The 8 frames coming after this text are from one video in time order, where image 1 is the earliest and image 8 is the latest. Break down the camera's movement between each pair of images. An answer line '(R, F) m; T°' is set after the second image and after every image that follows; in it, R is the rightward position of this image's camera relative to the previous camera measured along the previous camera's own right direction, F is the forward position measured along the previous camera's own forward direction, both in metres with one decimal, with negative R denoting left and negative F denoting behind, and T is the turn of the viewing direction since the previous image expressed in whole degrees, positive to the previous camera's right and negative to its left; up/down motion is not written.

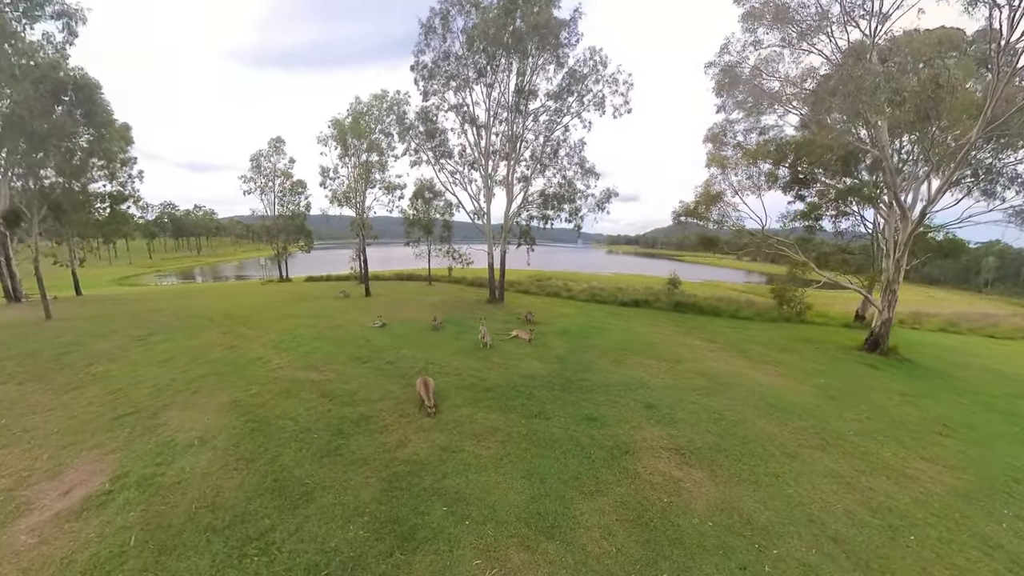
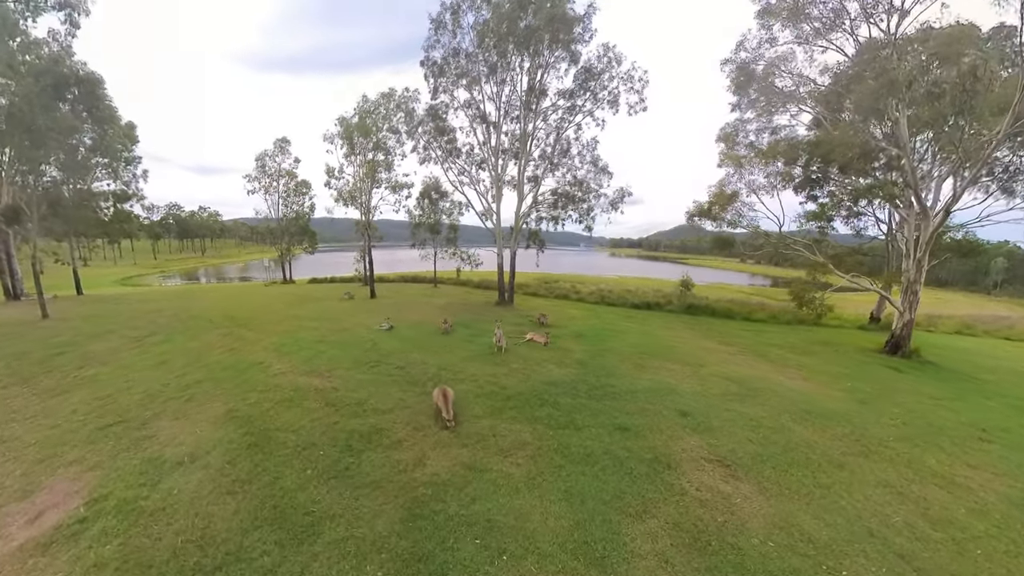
(-0.4, +0.7) m; 0°
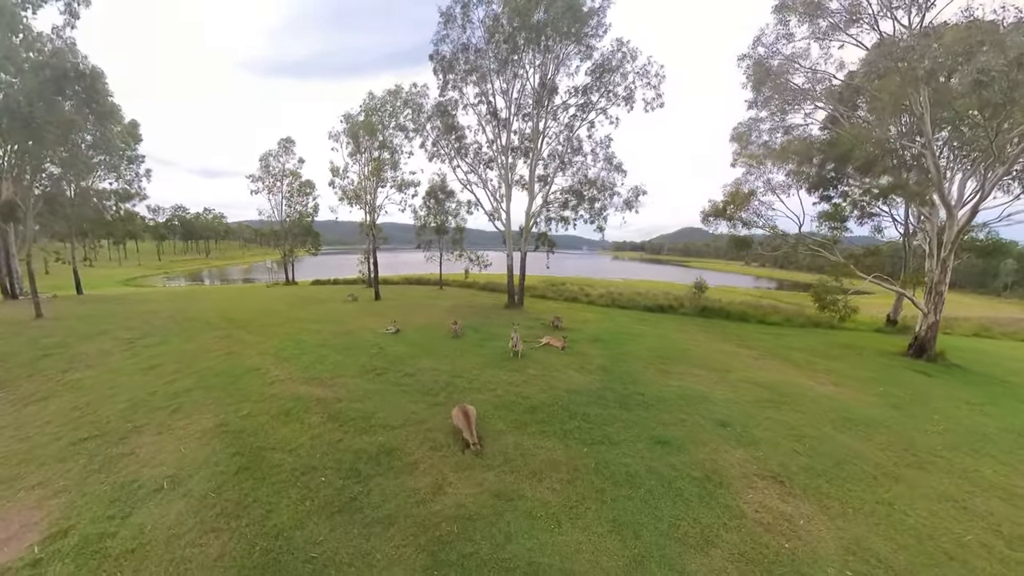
(-0.4, +0.8) m; 0°
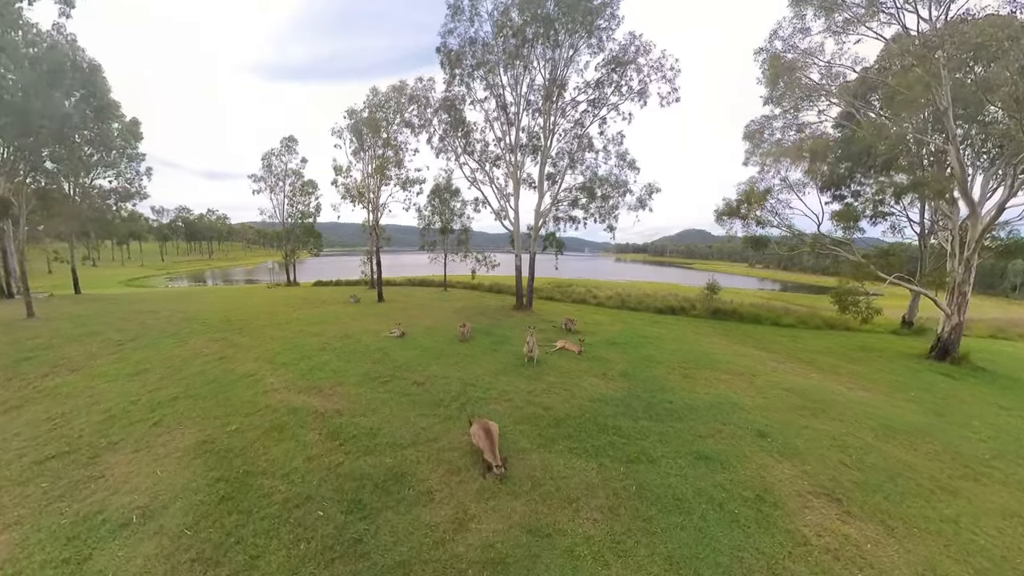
(-0.3, +0.8) m; 0°
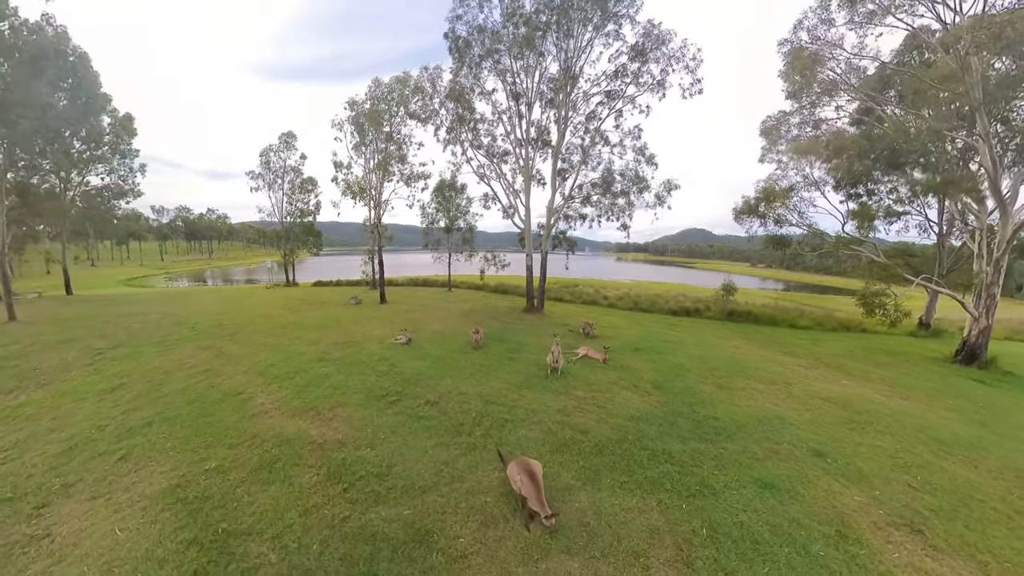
(-0.5, +1.0) m; 0°
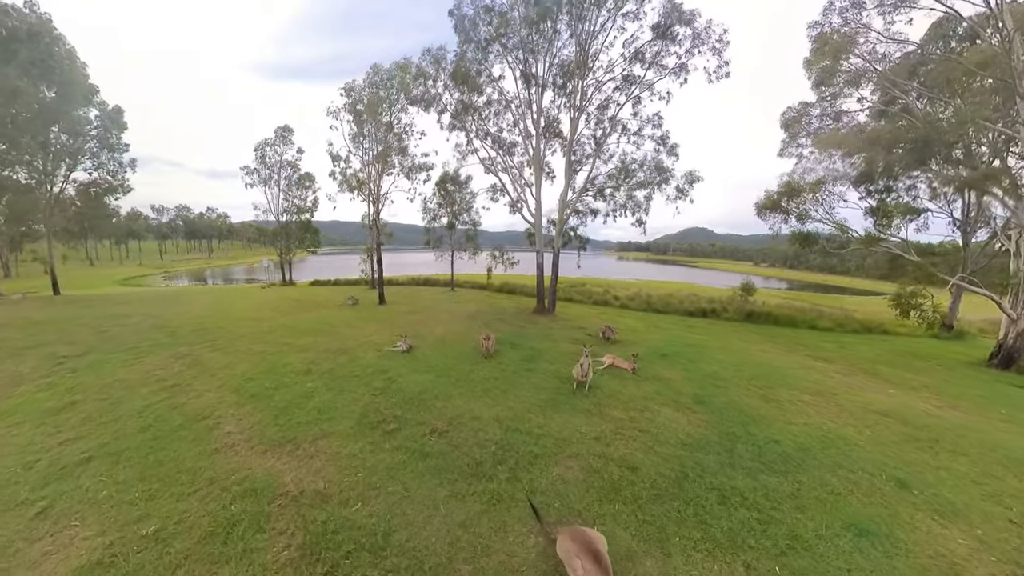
(-0.4, +1.3) m; 0°
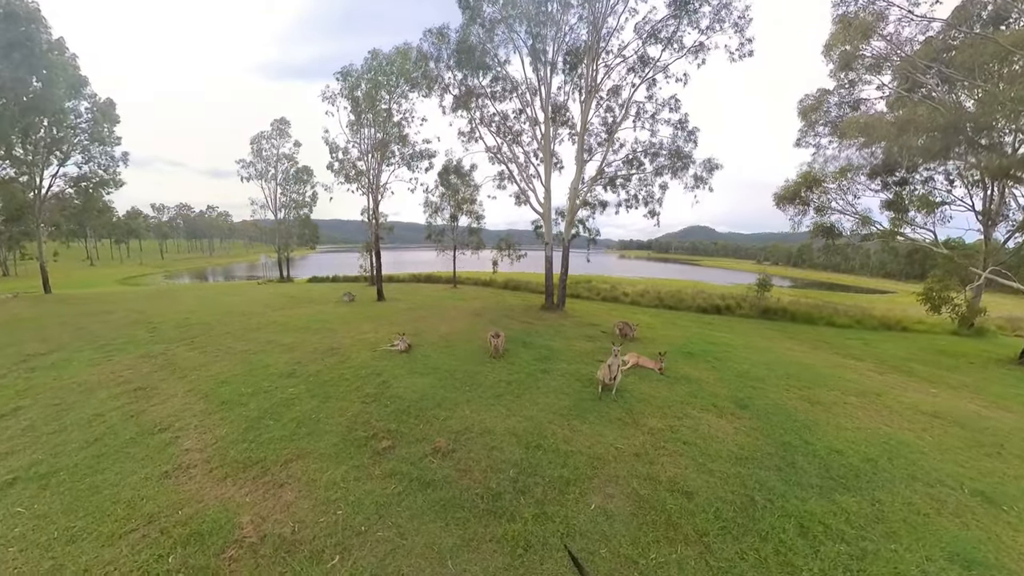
(-0.2, +1.0) m; 0°
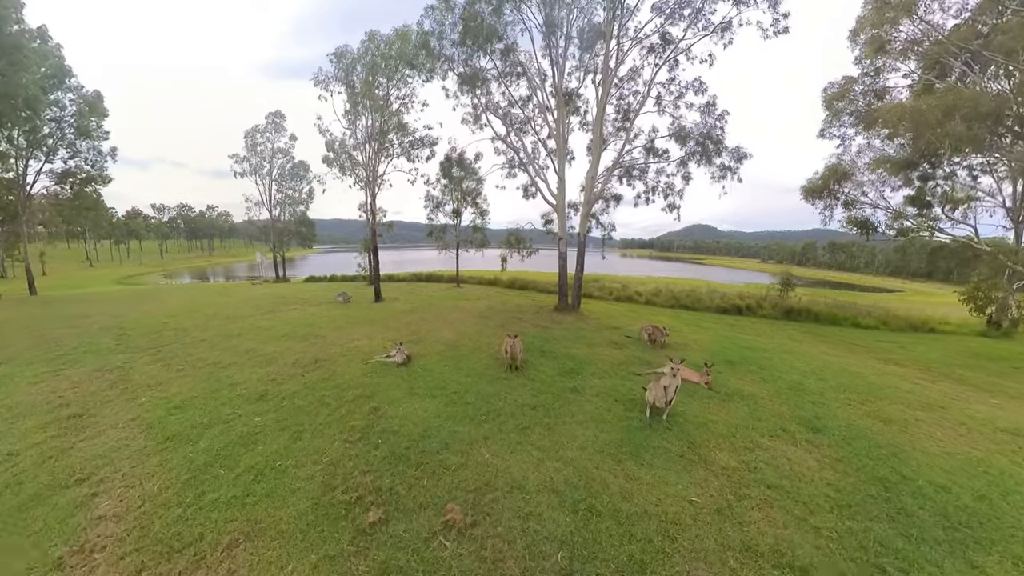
(-0.4, +1.3) m; 0°
